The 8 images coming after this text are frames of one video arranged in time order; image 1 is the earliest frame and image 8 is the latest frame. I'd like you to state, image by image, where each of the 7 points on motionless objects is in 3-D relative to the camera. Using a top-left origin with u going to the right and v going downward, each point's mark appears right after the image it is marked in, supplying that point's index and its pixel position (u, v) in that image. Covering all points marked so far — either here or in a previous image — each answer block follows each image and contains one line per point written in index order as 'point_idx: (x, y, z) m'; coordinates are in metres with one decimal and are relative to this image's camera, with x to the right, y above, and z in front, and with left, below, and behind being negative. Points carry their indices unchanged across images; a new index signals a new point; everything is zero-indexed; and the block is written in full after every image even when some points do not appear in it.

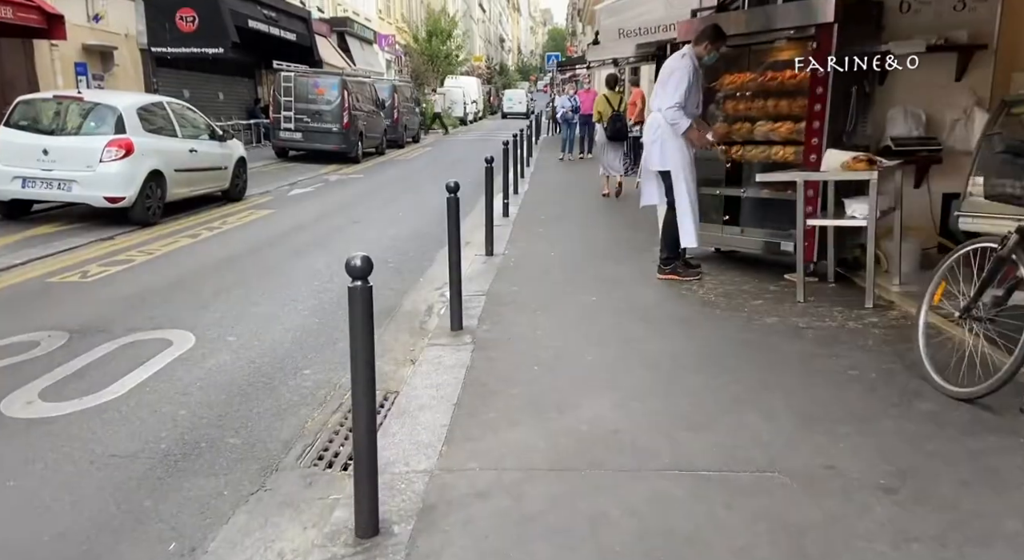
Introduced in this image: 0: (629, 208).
0: (+1.6, +1.0, +11.3) m
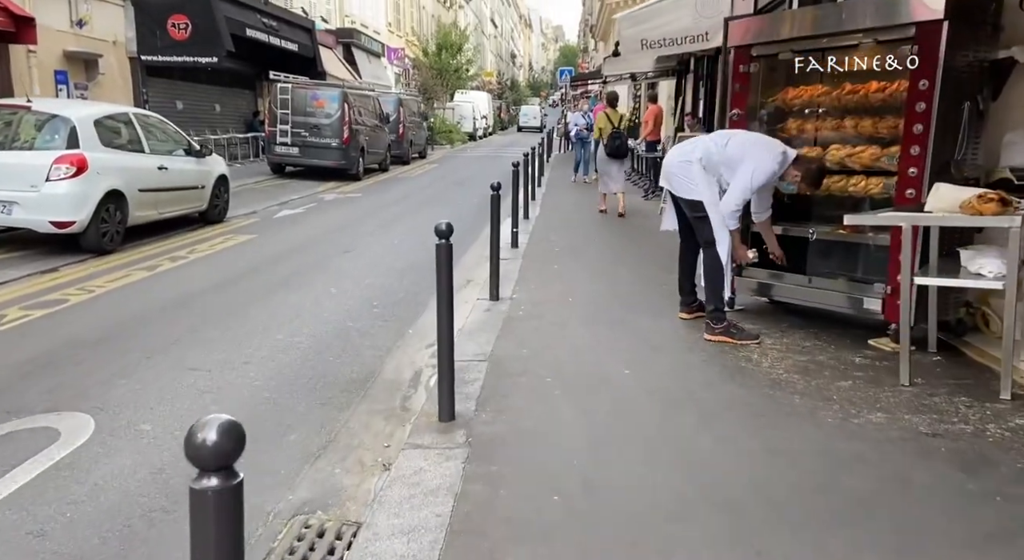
0: (+1.7, +0.5, +9.9) m
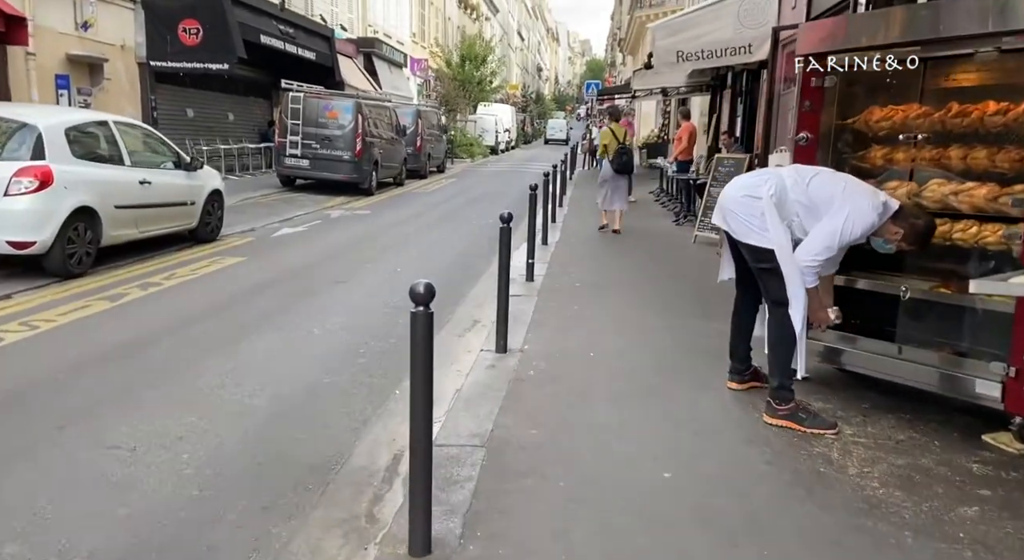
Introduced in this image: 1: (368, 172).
0: (+1.9, +0.1, +8.8) m
1: (-3.3, +2.5, +18.8) m
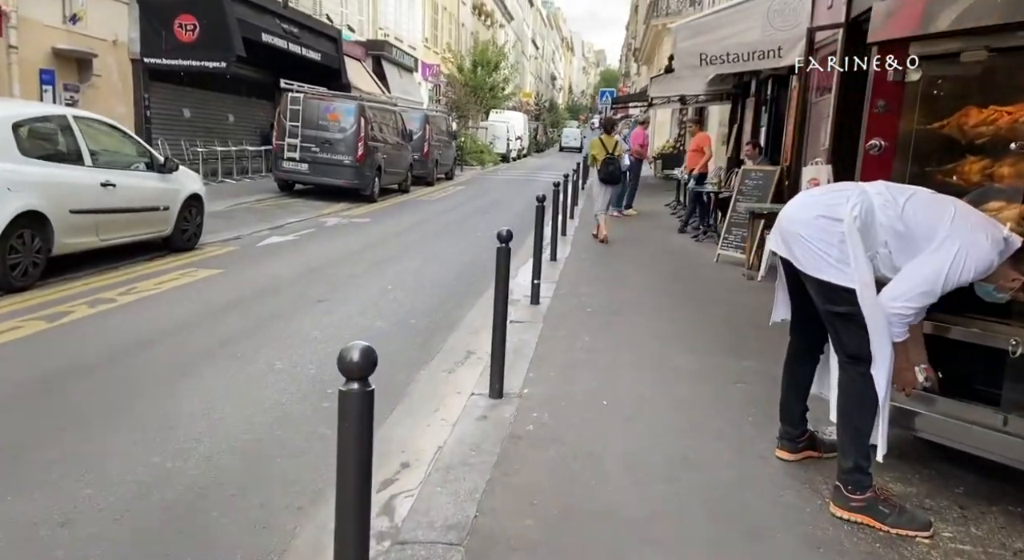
0: (+1.9, -0.2, +7.8) m
1: (-3.1, +2.2, +17.9) m
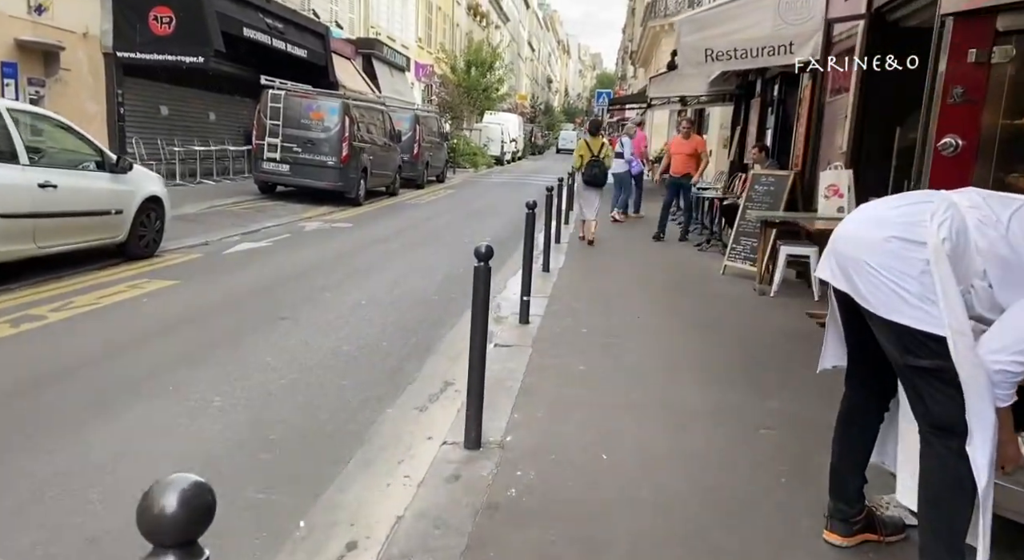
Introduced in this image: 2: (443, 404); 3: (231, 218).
0: (+1.8, -0.3, +7.0) m
1: (-3.3, +2.1, +17.0) m
2: (-0.4, -0.7, +4.9) m
3: (-4.5, +1.0, +13.3) m
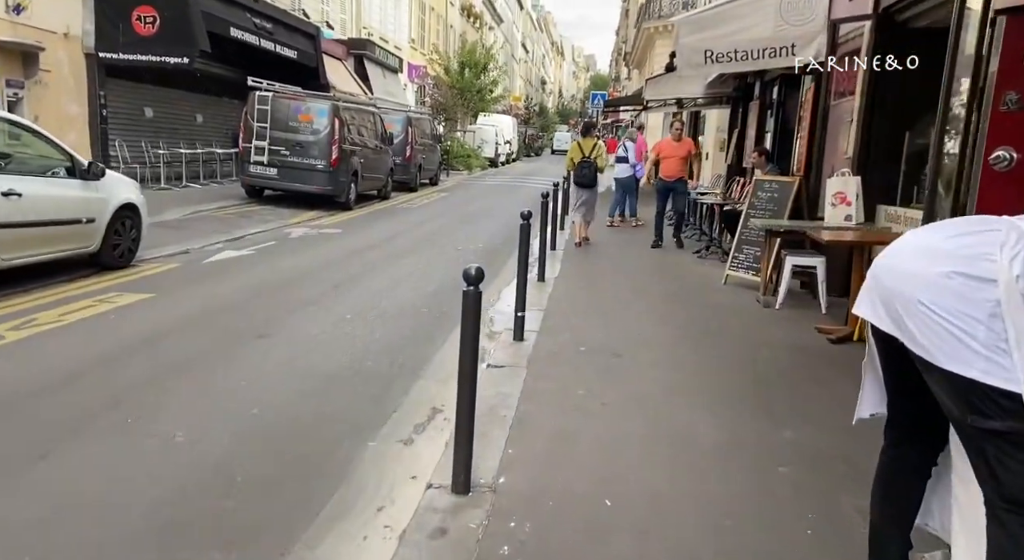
0: (+1.8, -0.5, +6.6) m
1: (-3.4, +1.9, +16.6) m
2: (-0.4, -0.9, +4.5) m
3: (-4.6, +0.9, +12.9) m
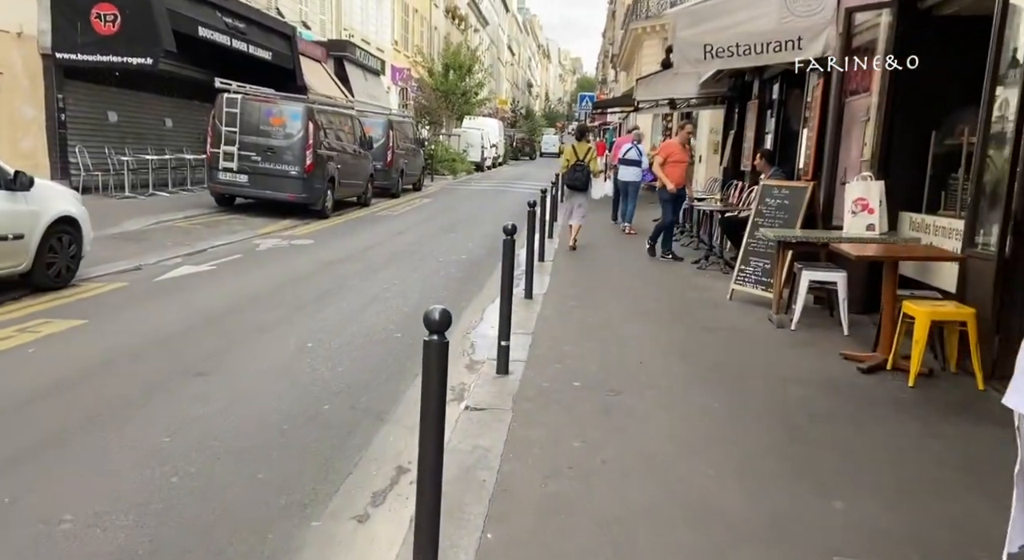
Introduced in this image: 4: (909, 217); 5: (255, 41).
0: (+1.7, -0.6, +5.7) m
1: (-3.7, +1.7, +15.7) m
2: (-0.5, -1.0, +3.6) m
3: (-4.9, +0.6, +11.9) m
4: (+3.7, +0.6, +7.6) m
5: (-6.2, +5.7, +19.7) m
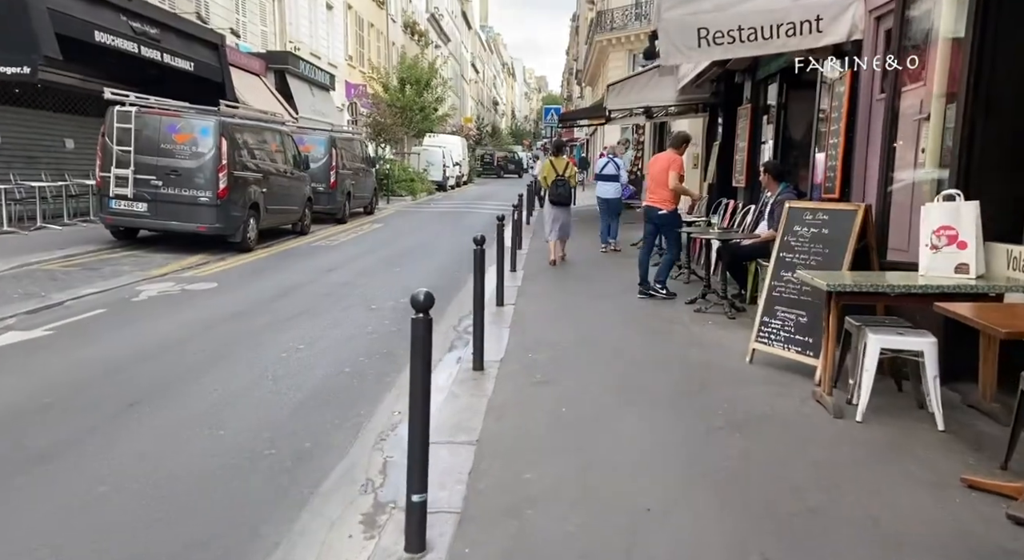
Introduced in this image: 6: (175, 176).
0: (+1.3, -1.0, +3.4) m
1: (-4.4, +1.0, +13.2) m
2: (-0.8, -1.4, +1.2) m
3: (-5.4, 0.0, +9.4) m
4: (+3.2, +0.2, +5.4) m
5: (-7.1, +4.8, +17.3) m
6: (-5.2, +1.6, +12.7) m
